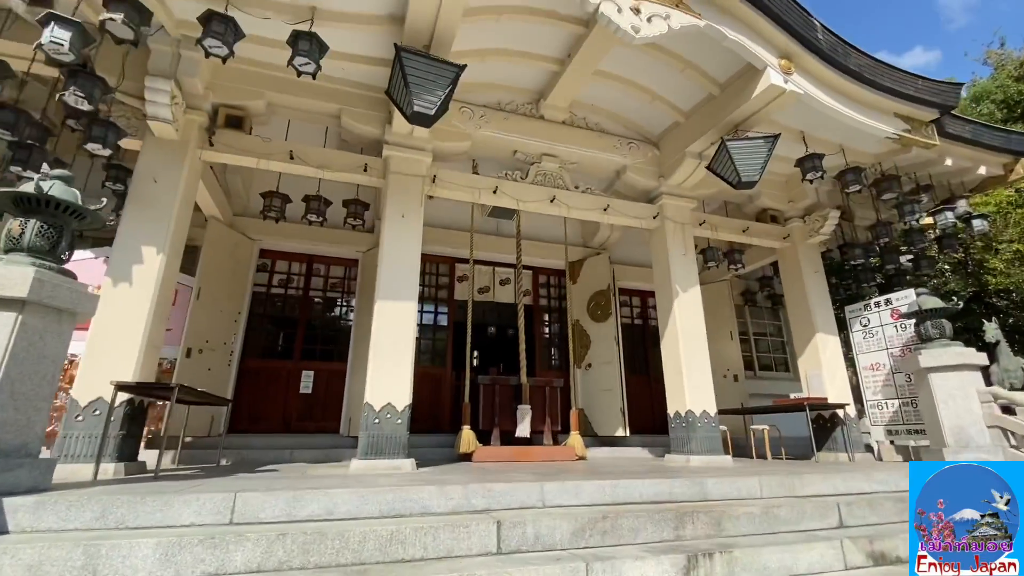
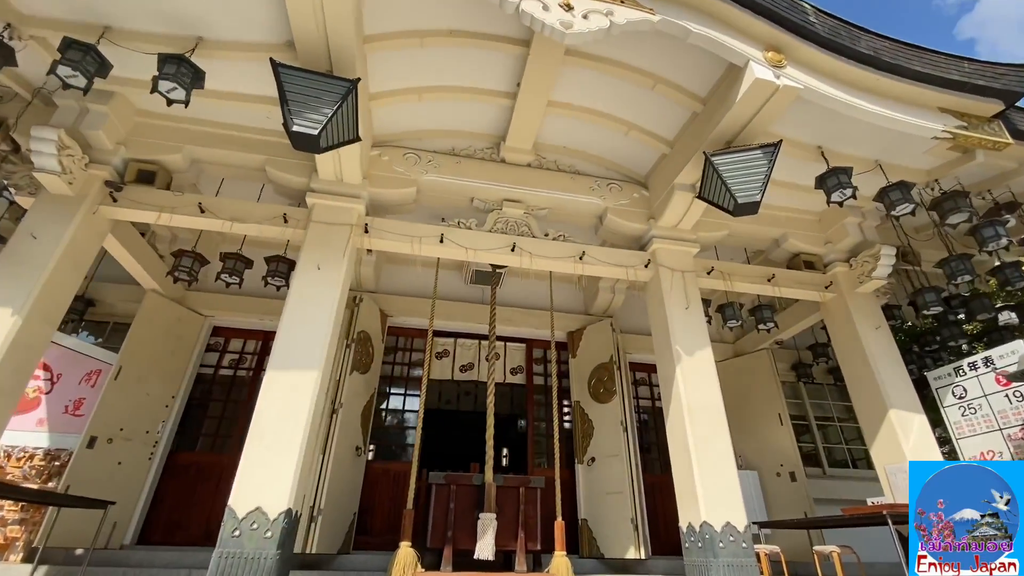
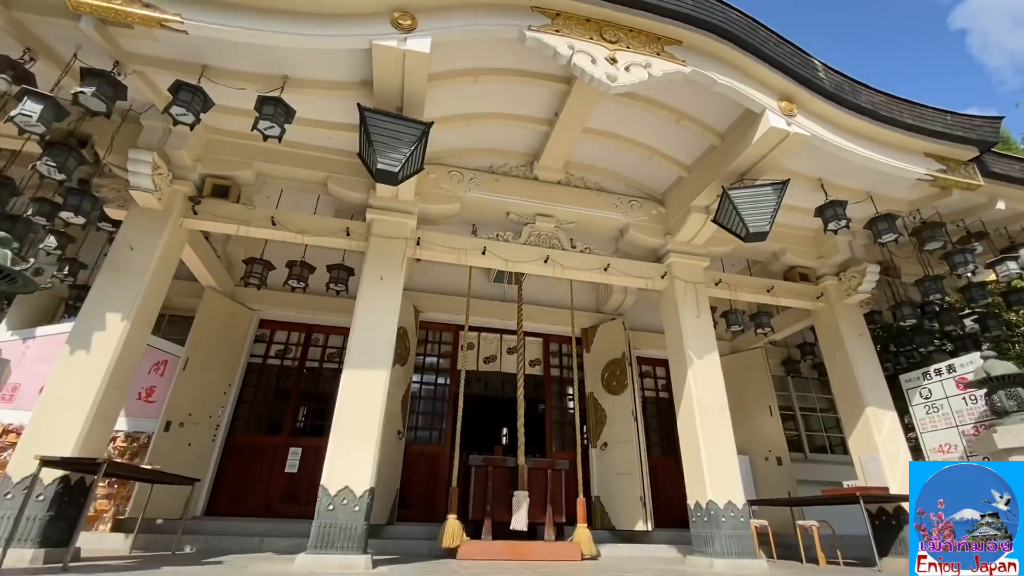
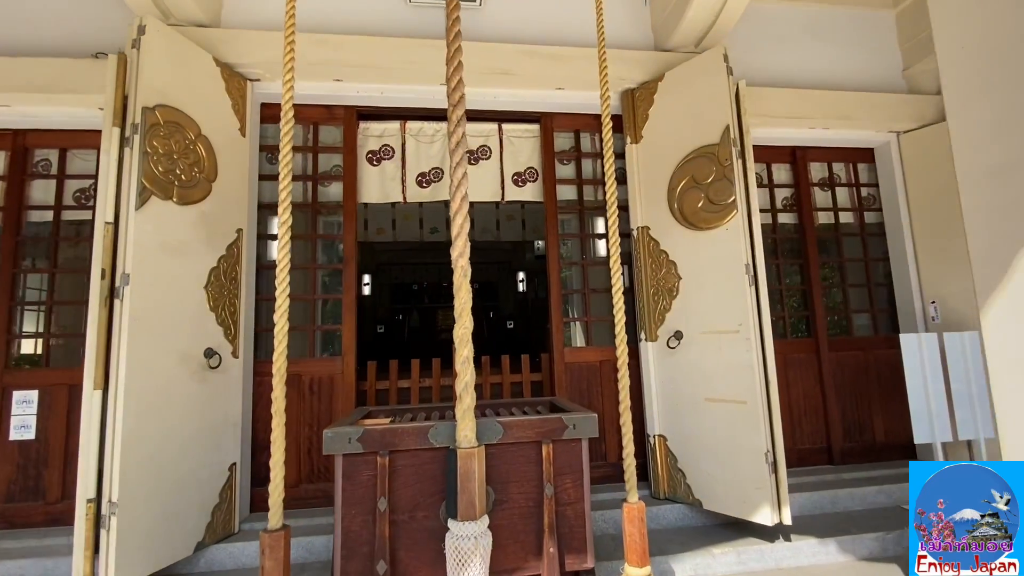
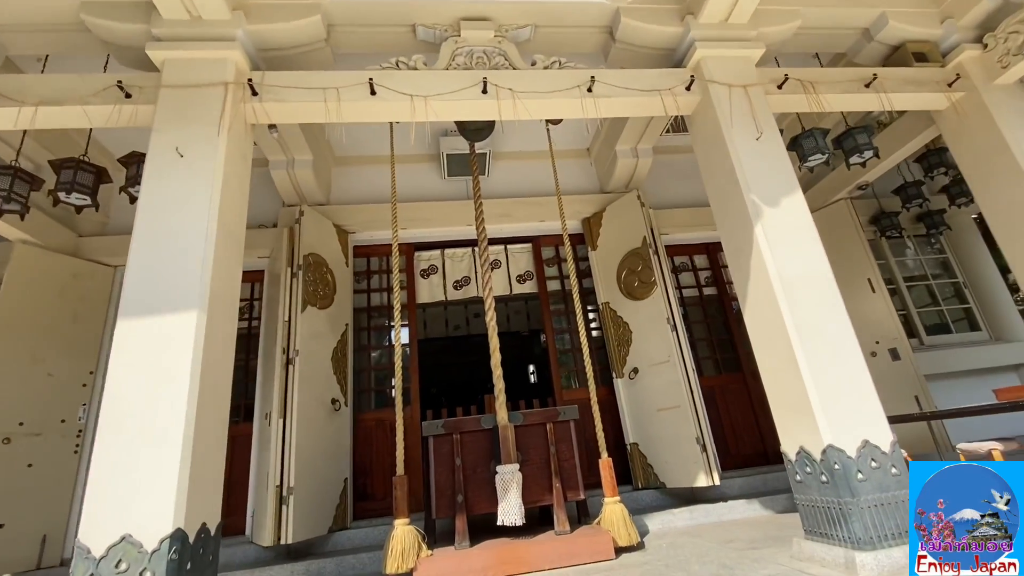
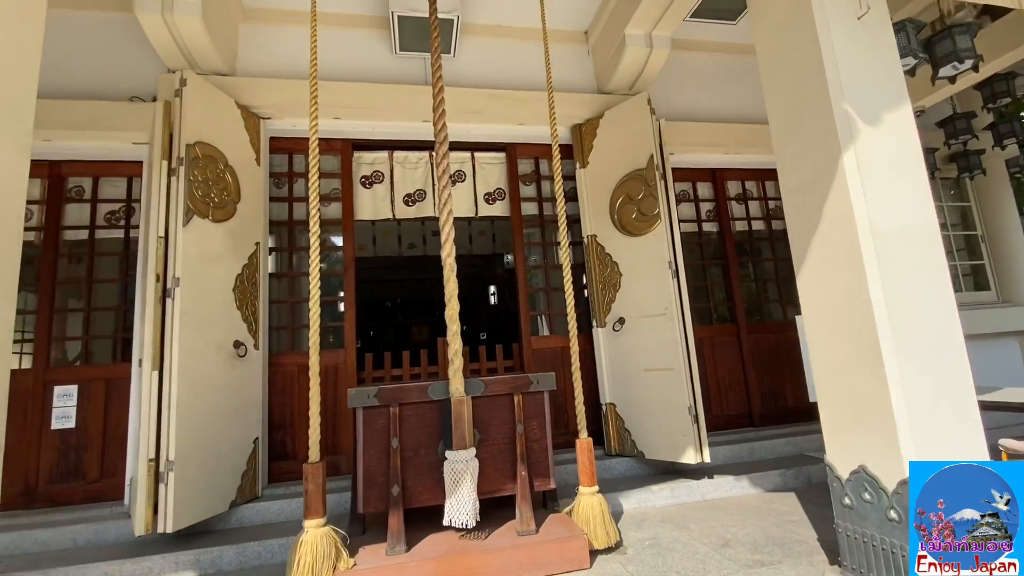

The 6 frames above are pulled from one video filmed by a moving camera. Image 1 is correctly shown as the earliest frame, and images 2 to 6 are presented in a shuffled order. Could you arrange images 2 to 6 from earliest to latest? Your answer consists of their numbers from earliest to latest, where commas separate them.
3, 2, 5, 6, 4
